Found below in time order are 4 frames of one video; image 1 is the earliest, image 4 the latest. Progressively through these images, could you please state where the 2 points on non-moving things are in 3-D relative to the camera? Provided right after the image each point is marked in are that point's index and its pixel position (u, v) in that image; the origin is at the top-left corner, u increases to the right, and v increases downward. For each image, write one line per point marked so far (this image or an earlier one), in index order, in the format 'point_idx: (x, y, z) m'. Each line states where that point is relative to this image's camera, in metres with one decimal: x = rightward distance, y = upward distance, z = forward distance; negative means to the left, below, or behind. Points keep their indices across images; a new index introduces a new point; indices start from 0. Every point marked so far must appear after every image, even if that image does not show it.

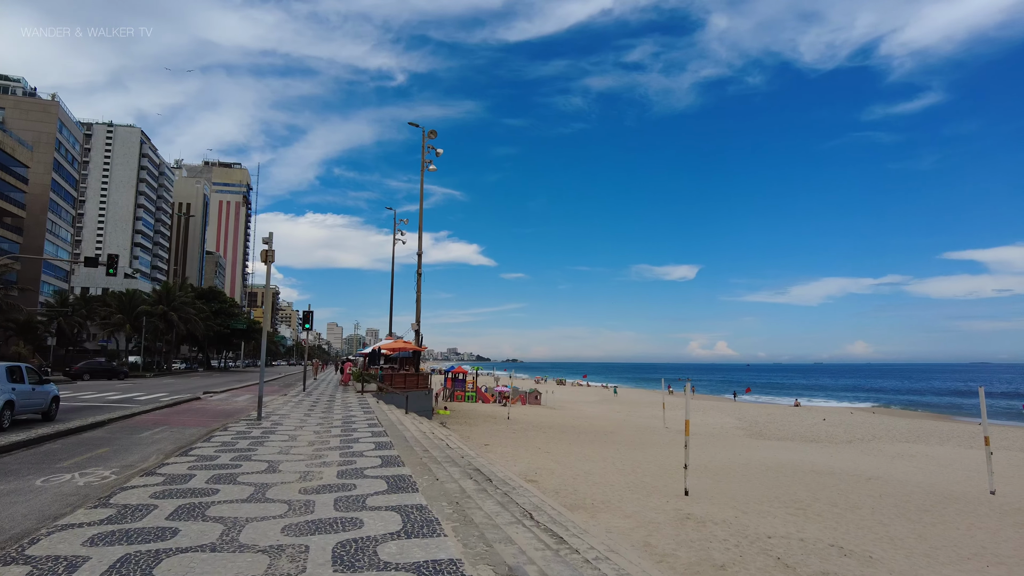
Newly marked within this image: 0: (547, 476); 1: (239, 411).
0: (+0.7, -3.6, +12.4) m
1: (-5.5, -2.5, +13.2) m
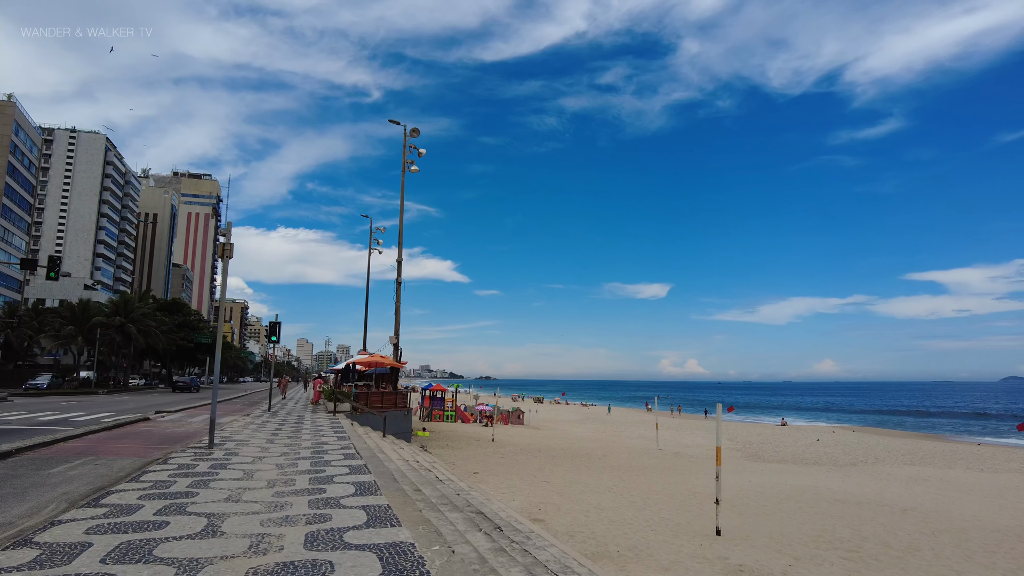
0: (+0.7, -3.7, +10.7) m
1: (-5.6, -2.6, +11.2) m
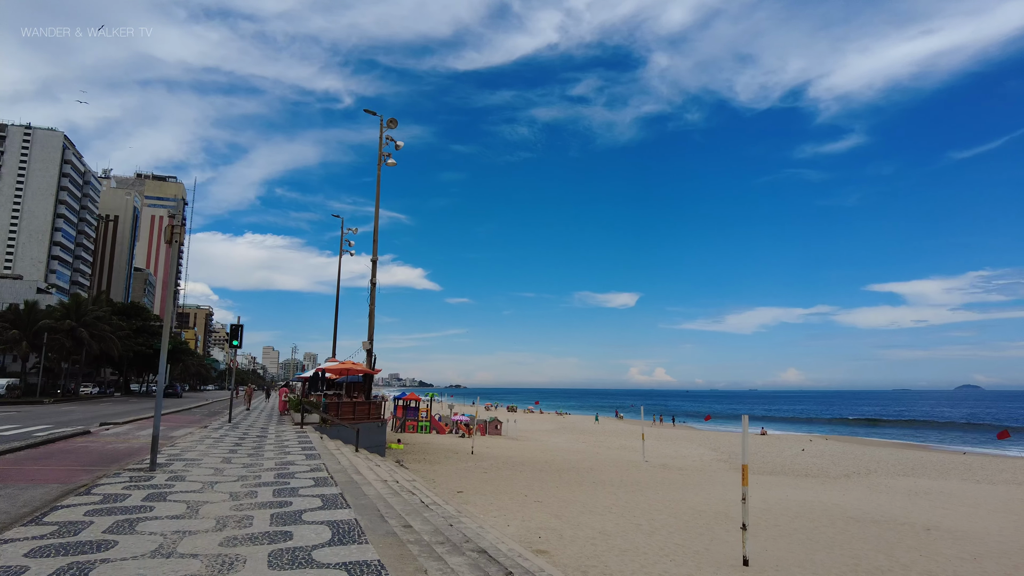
0: (+0.6, -3.6, +9.3) m
1: (-5.6, -2.5, +9.6) m
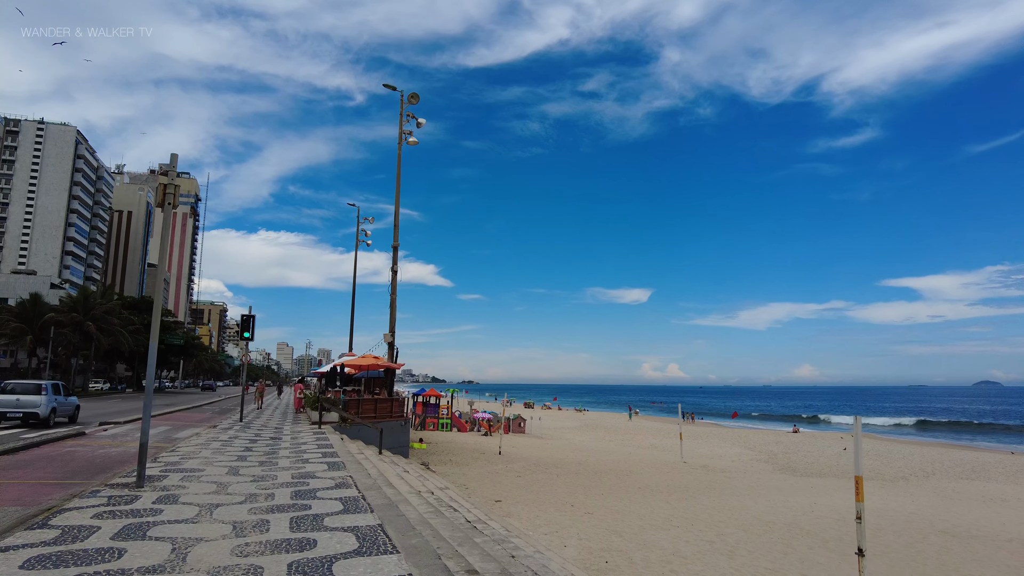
0: (+1.4, -3.3, +7.7) m
1: (-4.9, -2.2, +8.1) m
